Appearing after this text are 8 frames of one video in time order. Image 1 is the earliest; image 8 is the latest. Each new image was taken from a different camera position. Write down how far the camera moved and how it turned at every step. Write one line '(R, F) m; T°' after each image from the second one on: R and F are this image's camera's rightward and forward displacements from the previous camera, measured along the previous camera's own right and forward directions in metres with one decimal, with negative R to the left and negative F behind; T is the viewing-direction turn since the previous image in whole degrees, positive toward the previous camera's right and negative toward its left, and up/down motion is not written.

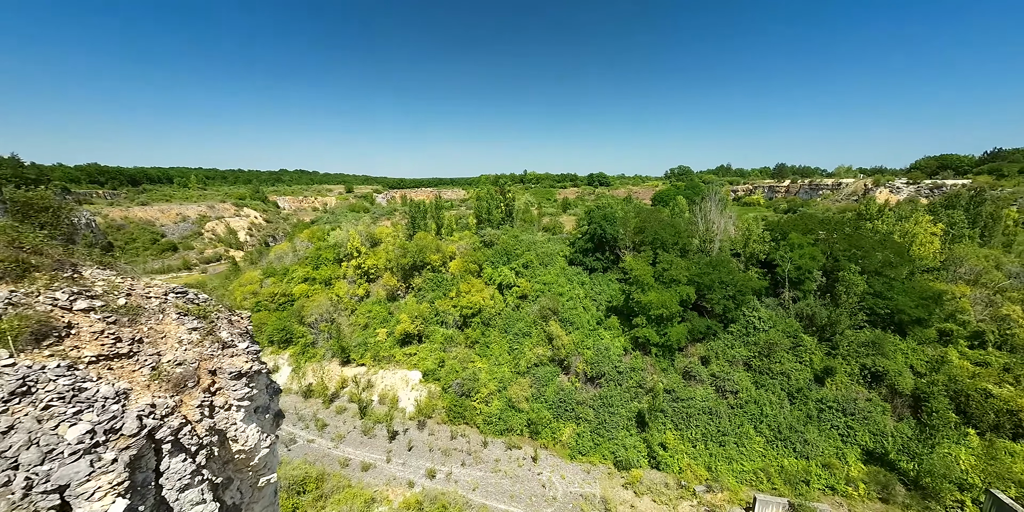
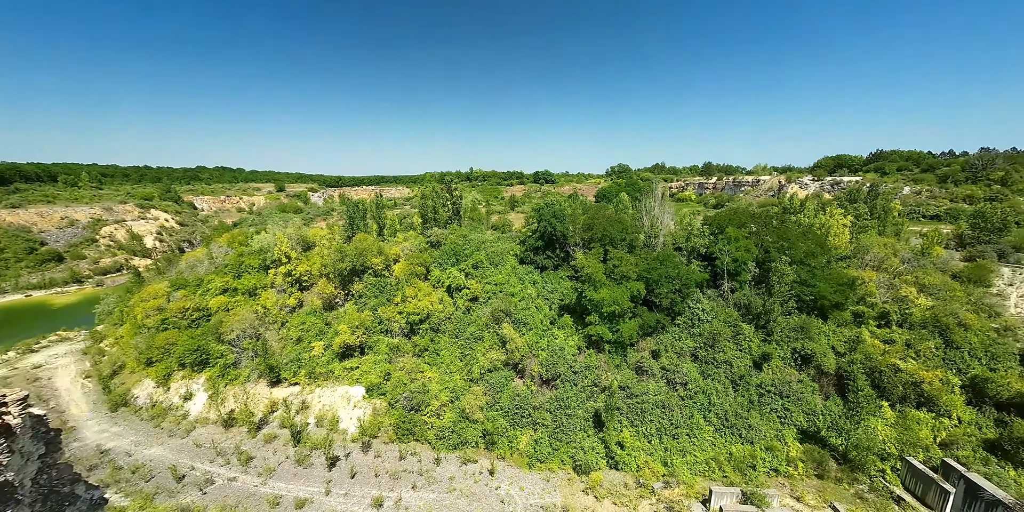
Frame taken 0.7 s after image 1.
(0.0, +1.0) m; +8°
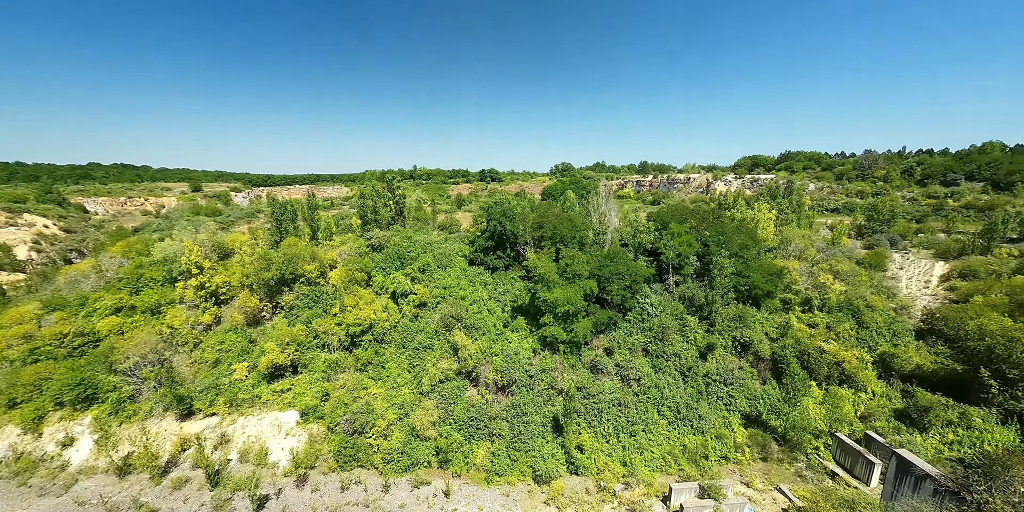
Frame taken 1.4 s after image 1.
(-0.1, +1.0) m; +8°
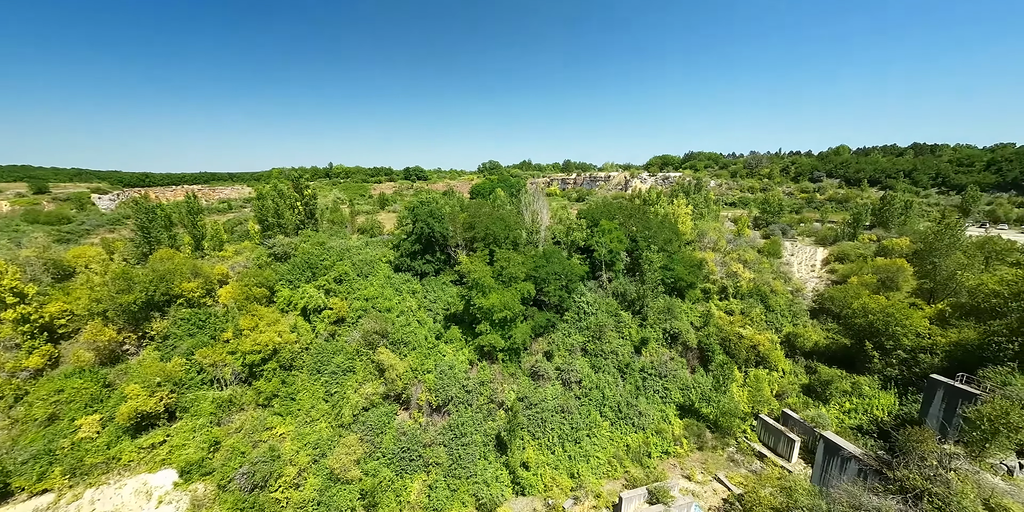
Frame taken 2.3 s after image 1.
(0.0, +1.5) m; +11°
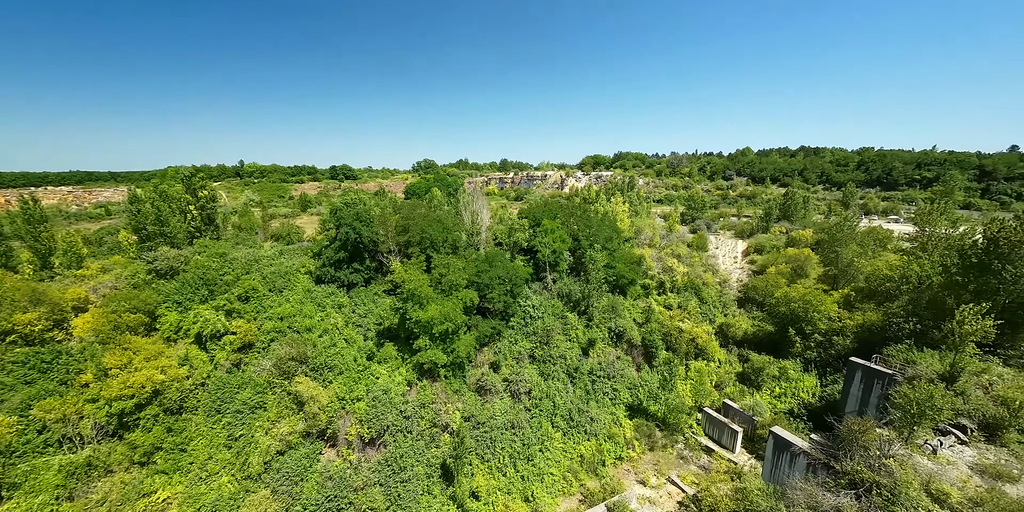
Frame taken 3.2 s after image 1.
(0.0, +1.5) m; +9°
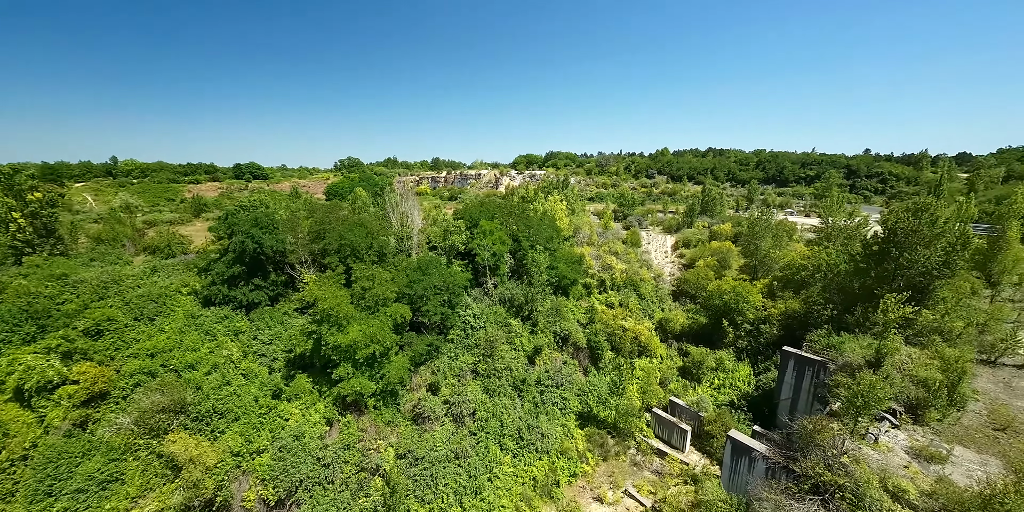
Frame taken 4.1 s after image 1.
(0.0, +1.8) m; +10°
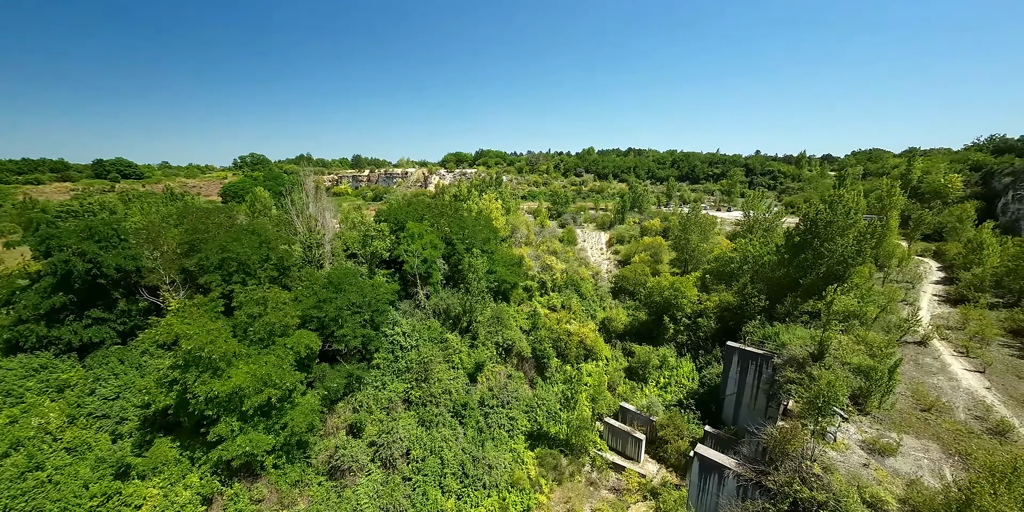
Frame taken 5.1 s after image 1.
(0.0, +2.1) m; +10°
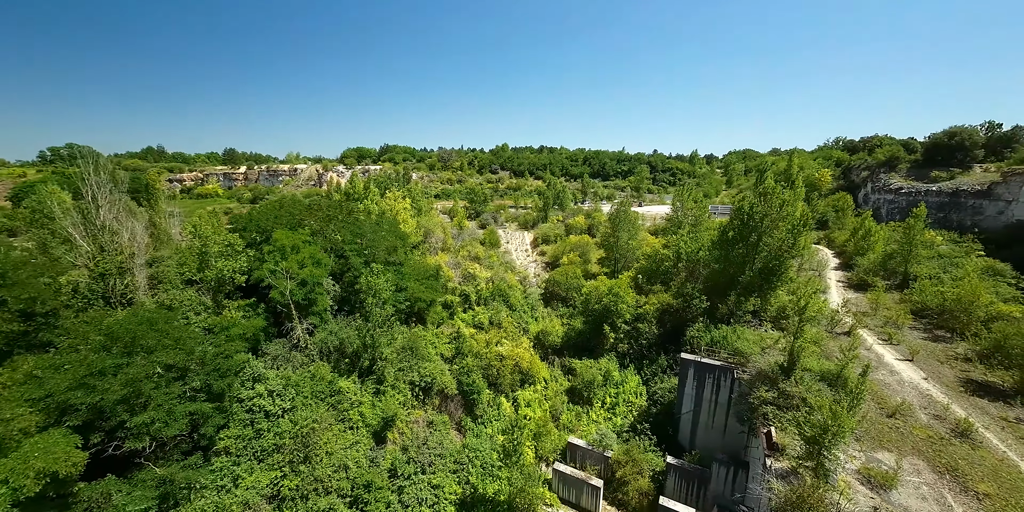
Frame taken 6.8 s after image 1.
(+0.2, +3.7) m; +13°
